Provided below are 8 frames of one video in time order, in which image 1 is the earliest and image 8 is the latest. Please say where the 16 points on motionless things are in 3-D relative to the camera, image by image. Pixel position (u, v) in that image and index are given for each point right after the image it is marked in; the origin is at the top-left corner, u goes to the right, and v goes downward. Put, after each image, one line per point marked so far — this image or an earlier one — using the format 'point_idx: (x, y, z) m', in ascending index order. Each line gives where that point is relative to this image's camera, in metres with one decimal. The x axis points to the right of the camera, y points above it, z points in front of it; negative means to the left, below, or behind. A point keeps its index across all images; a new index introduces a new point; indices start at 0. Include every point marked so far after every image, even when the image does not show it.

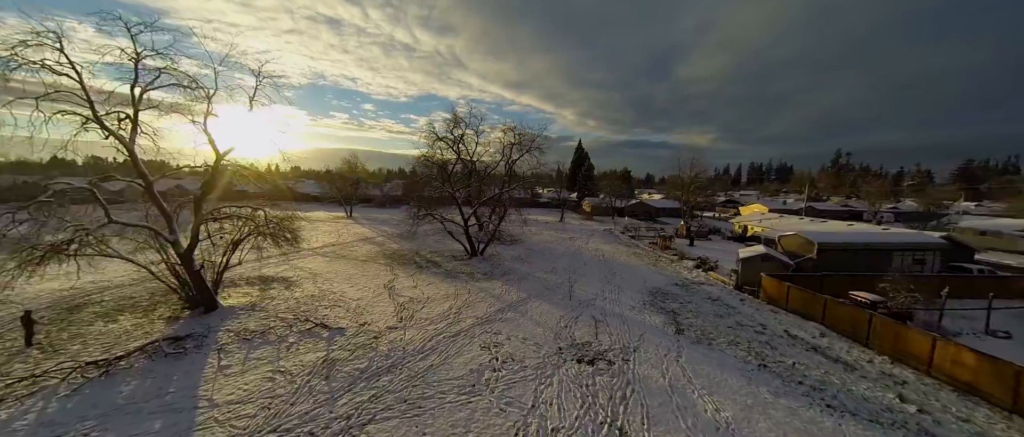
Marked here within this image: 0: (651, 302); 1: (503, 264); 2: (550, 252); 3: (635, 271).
0: (+3.5, -2.1, +7.9) m
1: (-0.4, -1.7, +11.1) m
2: (+1.6, -1.5, +13.1) m
3: (+4.4, -1.9, +10.9) m
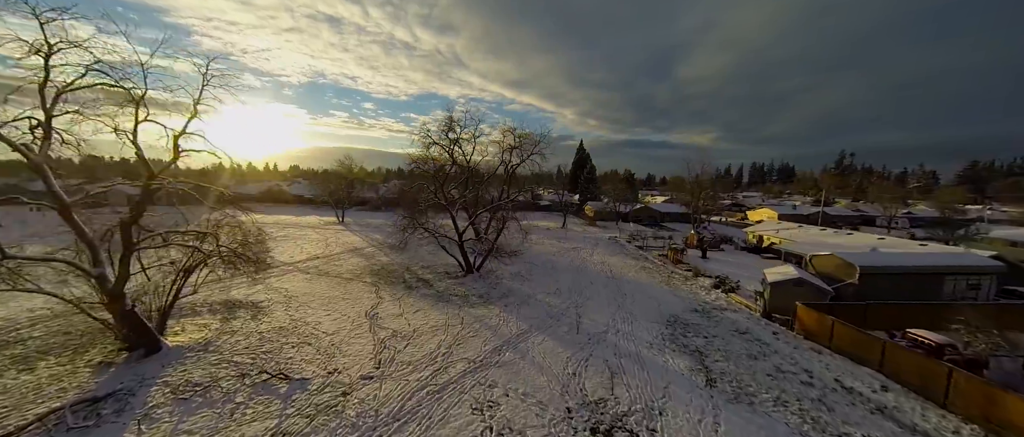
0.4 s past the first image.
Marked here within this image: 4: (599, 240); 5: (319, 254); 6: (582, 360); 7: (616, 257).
0: (+3.5, -2.6, +6.8) m
1: (-0.4, -2.1, +10.0) m
2: (+1.6, -1.9, +12.0) m
3: (+4.3, -2.3, +9.9) m
4: (+5.1, -1.3, +17.9) m
5: (-8.5, -1.6, +13.5) m
6: (+1.3, -2.7, +5.9) m
7: (+4.8, -1.8, +14.1) m
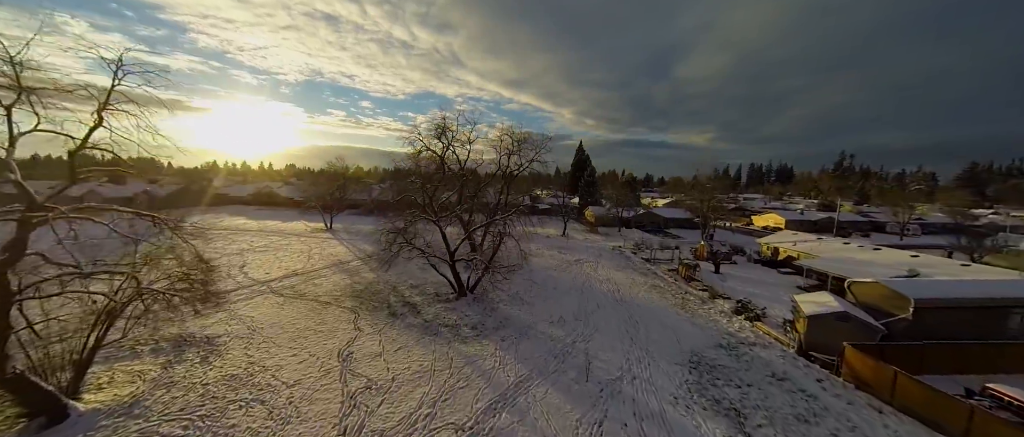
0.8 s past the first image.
0: (+3.5, -3.1, +5.7) m
1: (-0.5, -2.6, +8.9) m
2: (+1.5, -2.4, +10.9) m
3: (+4.3, -2.9, +8.8) m
4: (+5.0, -1.8, +16.8) m
5: (-8.6, -2.1, +12.4) m
6: (+1.3, -3.2, +4.8) m
7: (+4.7, -2.3, +13.1) m
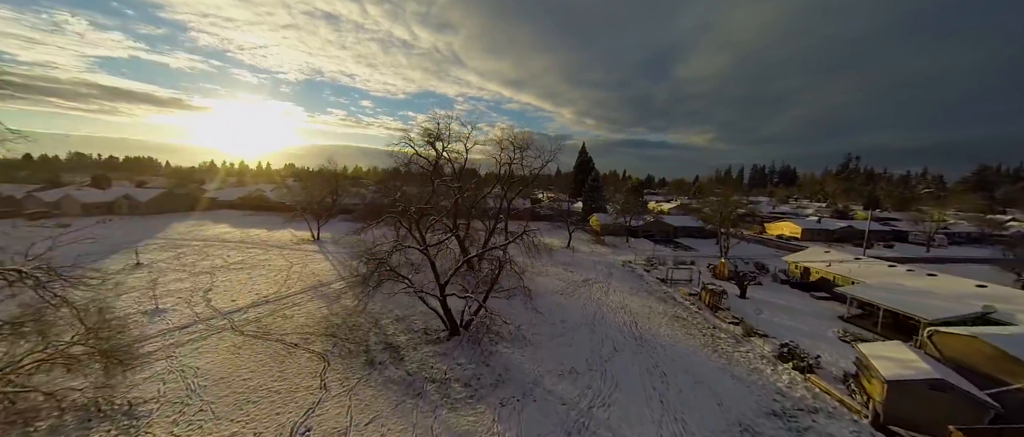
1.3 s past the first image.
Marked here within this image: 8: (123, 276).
0: (+3.5, -3.8, +4.3) m
1: (-0.4, -3.3, +7.5) m
2: (+1.6, -3.1, +9.5) m
3: (+4.3, -3.5, +7.3) m
4: (+5.0, -2.5, +15.4) m
5: (-8.5, -2.7, +10.9) m
6: (+1.3, -3.9, +3.4) m
7: (+4.7, -3.0, +11.6) m
8: (-15.3, -2.3, +12.1) m
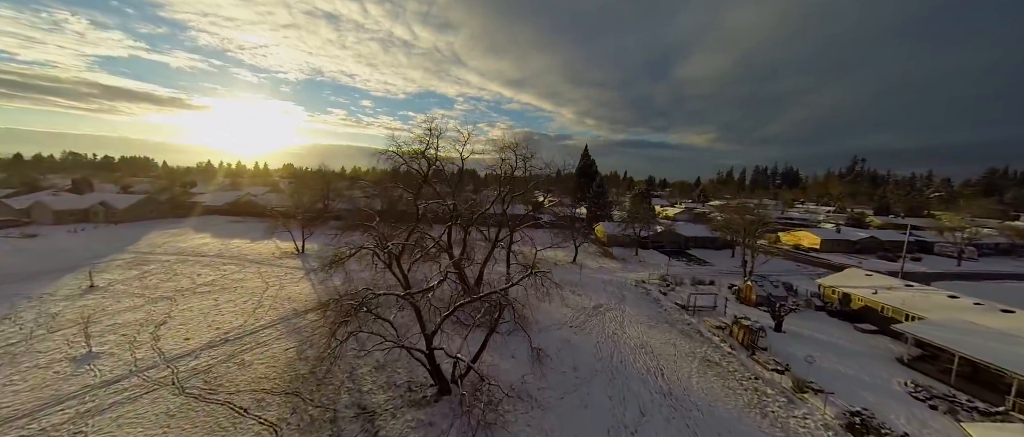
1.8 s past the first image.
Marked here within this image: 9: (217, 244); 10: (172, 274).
0: (+3.5, -4.5, +2.7) m
1: (-0.4, -4.0, +5.9) m
2: (+1.6, -3.8, +8.0) m
3: (+4.3, -4.2, +5.8) m
4: (+5.1, -3.2, +13.9) m
5: (-8.5, -3.4, +9.4) m
6: (+1.4, -4.6, +1.8) m
7: (+4.8, -3.7, +10.1) m
8: (-15.3, -3.0, +10.6) m
9: (-18.9, -1.7, +19.6) m
10: (-15.5, -2.5, +14.0) m
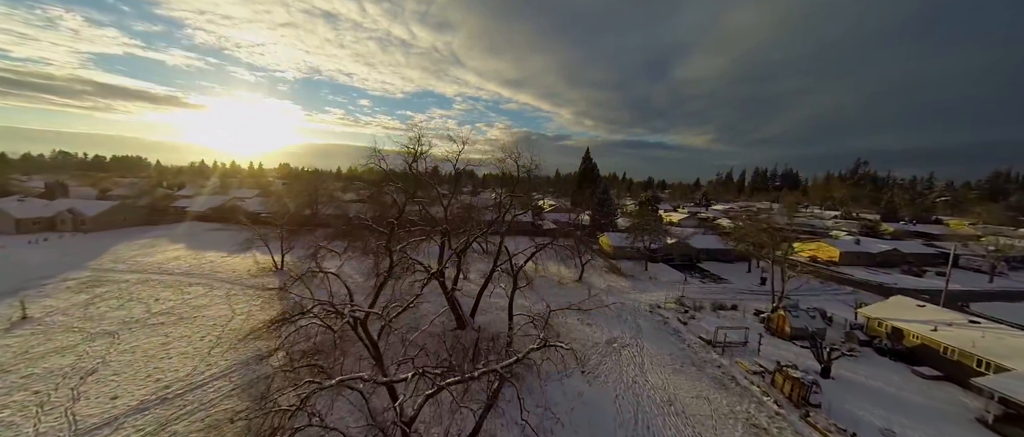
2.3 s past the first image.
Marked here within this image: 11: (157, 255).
0: (+3.6, -5.3, +1.2) m
1: (-0.3, -4.7, +4.4) m
2: (+1.7, -4.5, +6.4) m
3: (+4.4, -5.0, +4.3) m
4: (+5.1, -3.9, +12.3) m
5: (-8.4, -4.1, +7.8) m
6: (+1.5, -5.4, +0.3) m
7: (+4.8, -4.4, +8.5) m
8: (-15.2, -3.7, +8.9) m
9: (-18.9, -2.4, +17.9) m
10: (-15.5, -3.2, +12.3) m
11: (-21.8, -2.2, +18.9) m
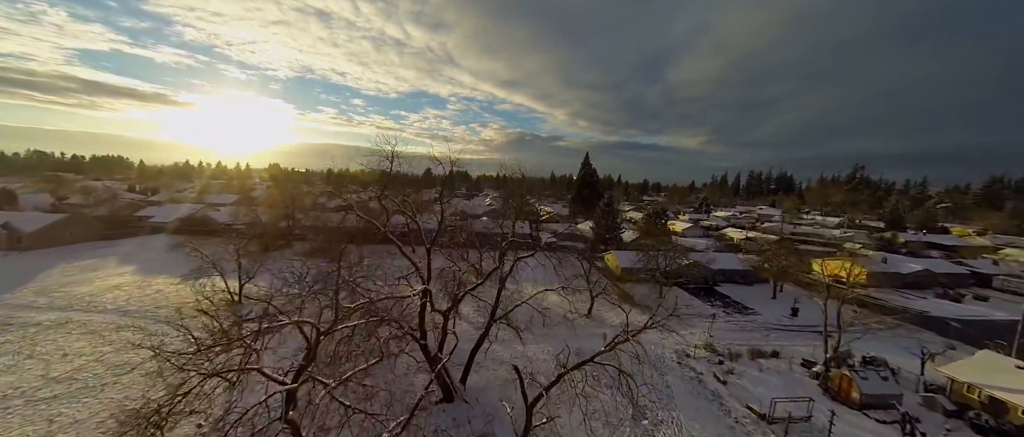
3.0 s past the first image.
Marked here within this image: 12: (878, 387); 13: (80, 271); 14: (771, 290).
0: (+3.8, -6.4, -1.0) m
1: (-0.1, -5.8, +2.1) m
2: (+1.8, -5.6, +4.1) m
3: (+4.6, -6.1, +2.1) m
4: (+5.1, -5.0, +10.1) m
5: (-8.3, -5.2, +5.3) m
6: (+1.7, -6.4, -2.0) m
7: (+4.9, -5.5, +6.3) m
8: (-15.2, -4.7, +6.4) m
9: (-19.0, -3.4, +15.3) m
10: (-15.5, -4.3, +9.8) m
11: (-21.9, -3.3, +16.2) m
12: (+10.4, -4.8, +8.7) m
13: (-24.9, -2.9, +17.7) m
14: (+15.2, -4.2, +18.2) m
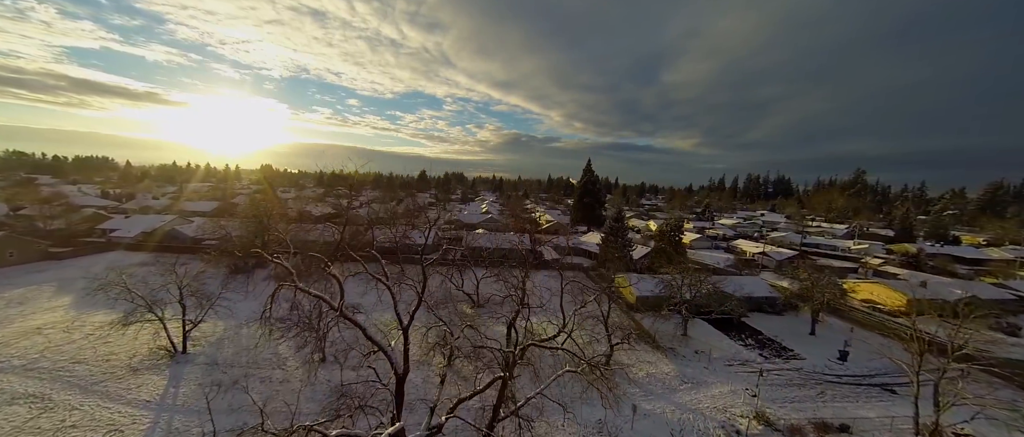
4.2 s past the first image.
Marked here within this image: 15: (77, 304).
0: (+4.2, -7.5, -3.4) m
1: (+0.1, -7.0, -0.3) m
2: (+2.0, -6.8, +1.8) m
3: (+4.8, -7.3, -0.2) m
4: (+5.3, -6.2, +7.8) m
5: (-8.1, -6.4, +2.8) m
6: (+2.0, -7.6, -4.3) m
7: (+5.1, -6.7, +4.0) m
8: (-14.9, -5.9, +3.8) m
9: (-18.9, -4.6, +12.7) m
10: (-15.3, -5.5, +7.2) m
11: (-21.8, -4.5, +13.5) m
12: (+10.6, -6.0, +6.5) m
13: (-24.9, -4.1, +15.0) m
14: (+15.3, -5.4, +16.0) m
15: (-21.7, -4.2, +15.2) m
